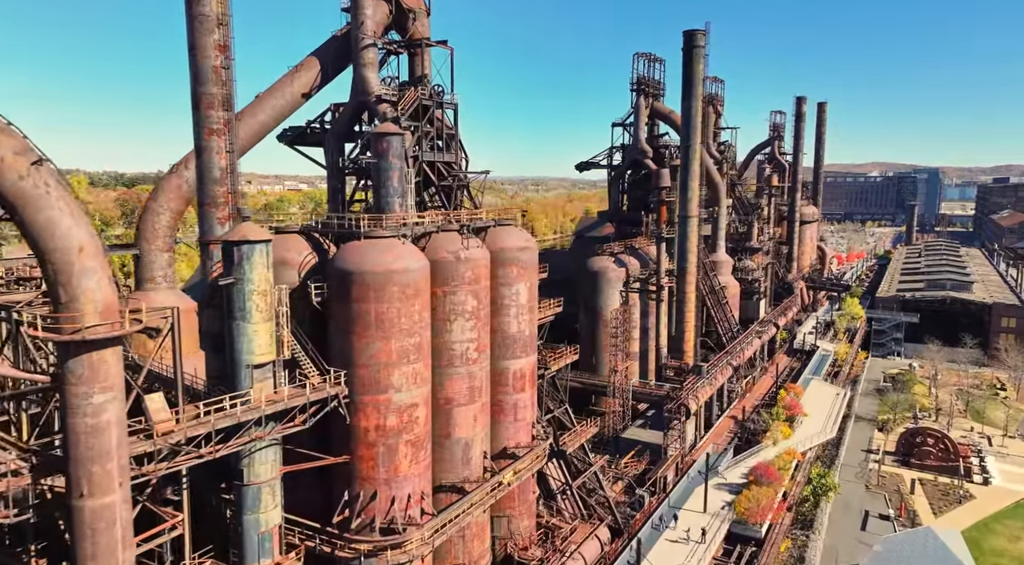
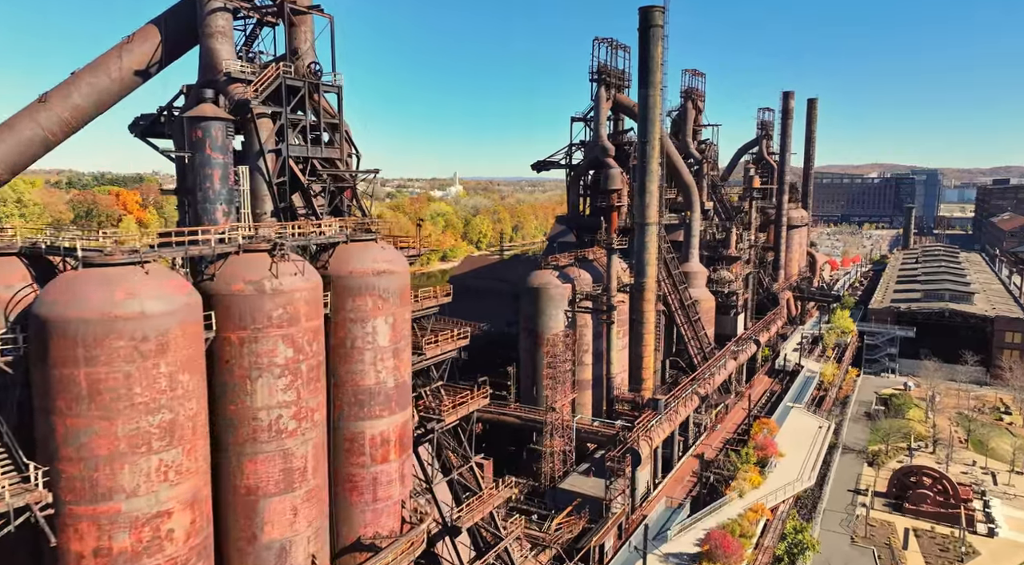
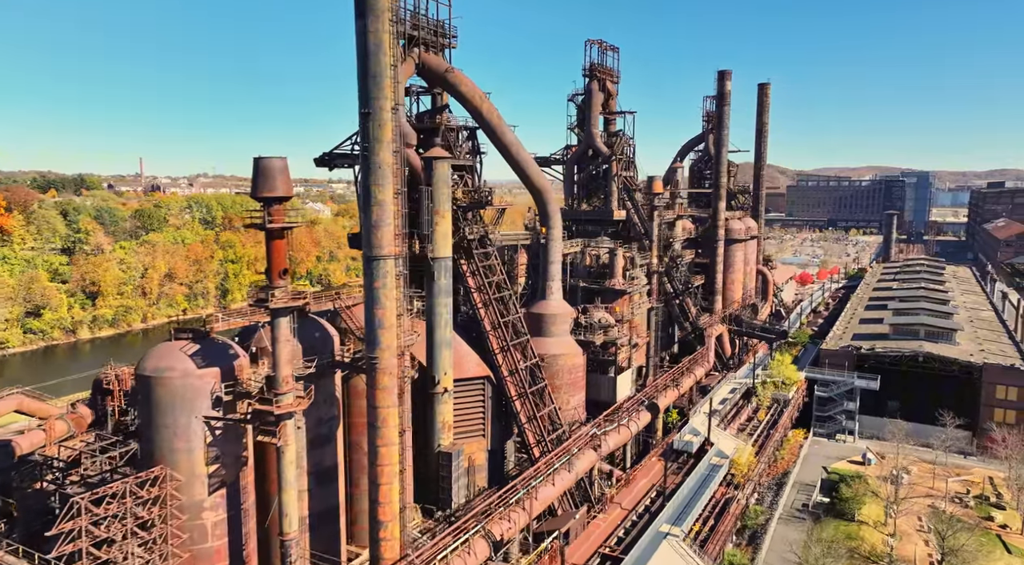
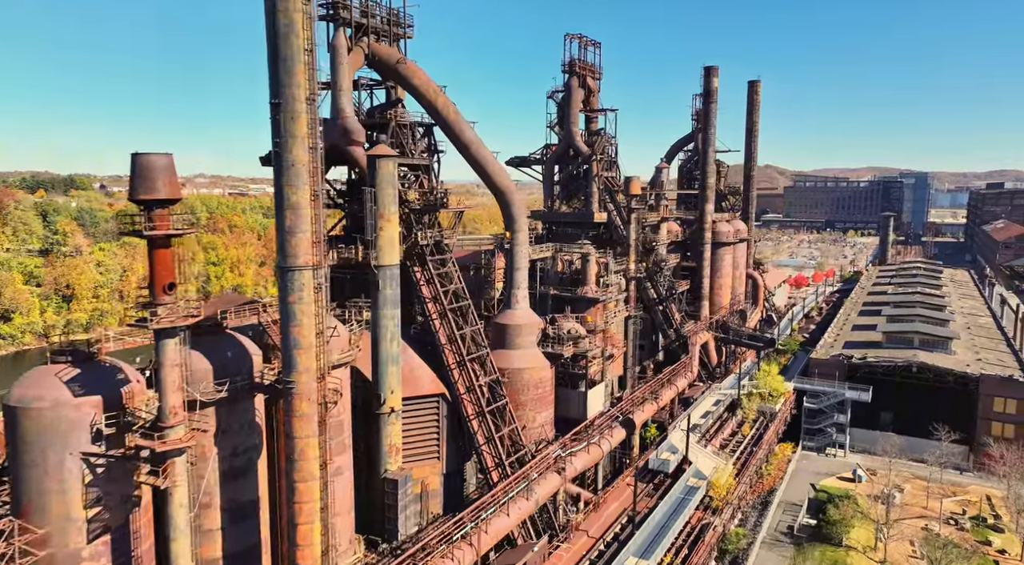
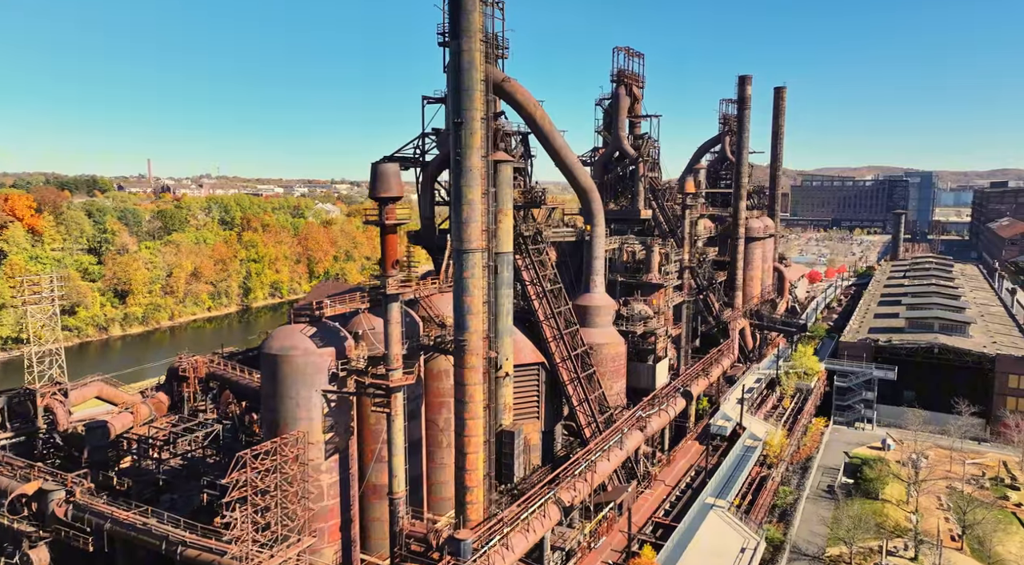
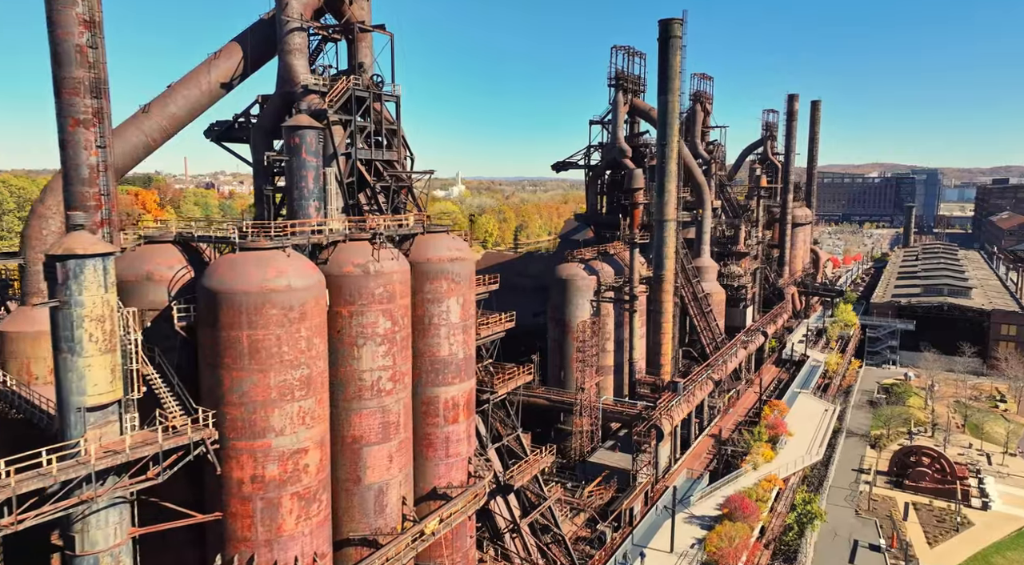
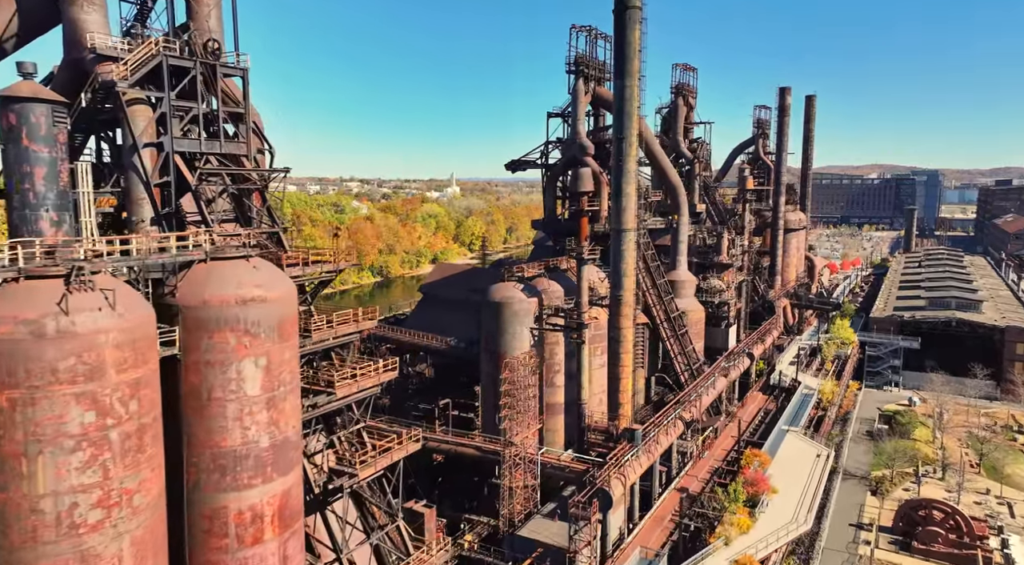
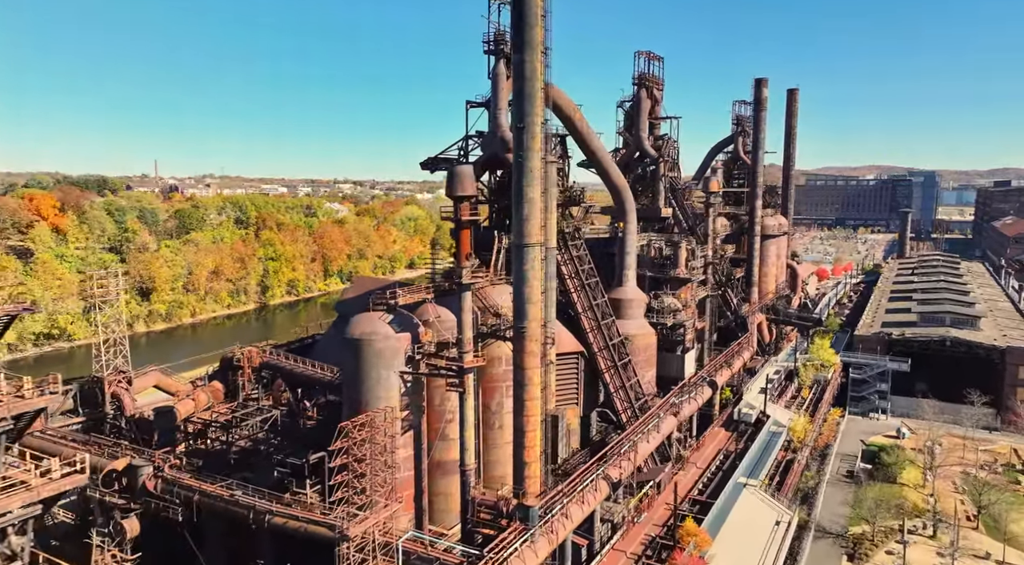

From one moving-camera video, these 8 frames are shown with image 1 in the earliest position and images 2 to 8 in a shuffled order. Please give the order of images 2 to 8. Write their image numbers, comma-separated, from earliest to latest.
6, 2, 7, 8, 5, 3, 4
